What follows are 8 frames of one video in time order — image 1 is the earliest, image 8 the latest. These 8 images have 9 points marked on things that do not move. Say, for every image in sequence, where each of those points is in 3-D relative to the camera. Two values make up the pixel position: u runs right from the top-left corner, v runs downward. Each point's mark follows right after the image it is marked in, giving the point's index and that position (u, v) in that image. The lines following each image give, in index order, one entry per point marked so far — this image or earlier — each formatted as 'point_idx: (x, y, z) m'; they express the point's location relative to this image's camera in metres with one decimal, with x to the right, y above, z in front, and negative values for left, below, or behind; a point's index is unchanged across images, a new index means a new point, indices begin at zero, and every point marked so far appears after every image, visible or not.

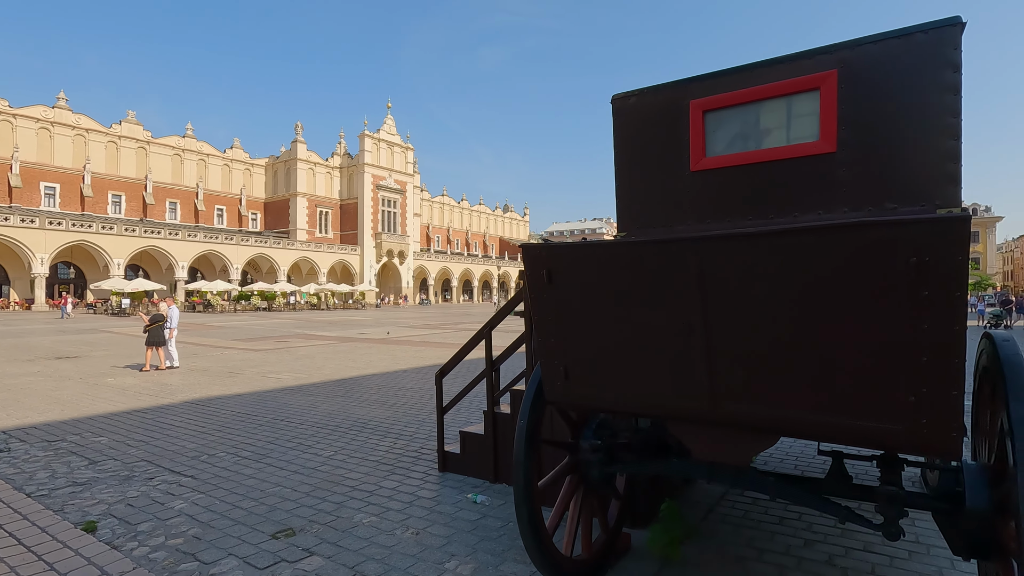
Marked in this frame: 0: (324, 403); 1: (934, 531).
0: (-2.9, -1.8, +8.4) m
1: (+2.7, -1.6, +3.5) m
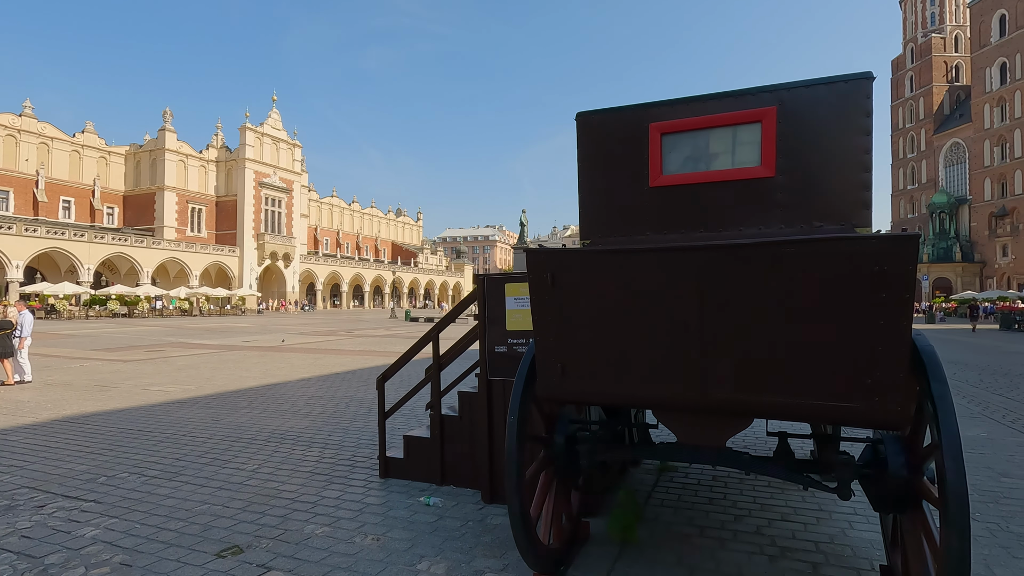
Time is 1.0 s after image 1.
0: (-4.1, -1.9, +7.8) m
1: (+2.4, -1.6, +4.1) m
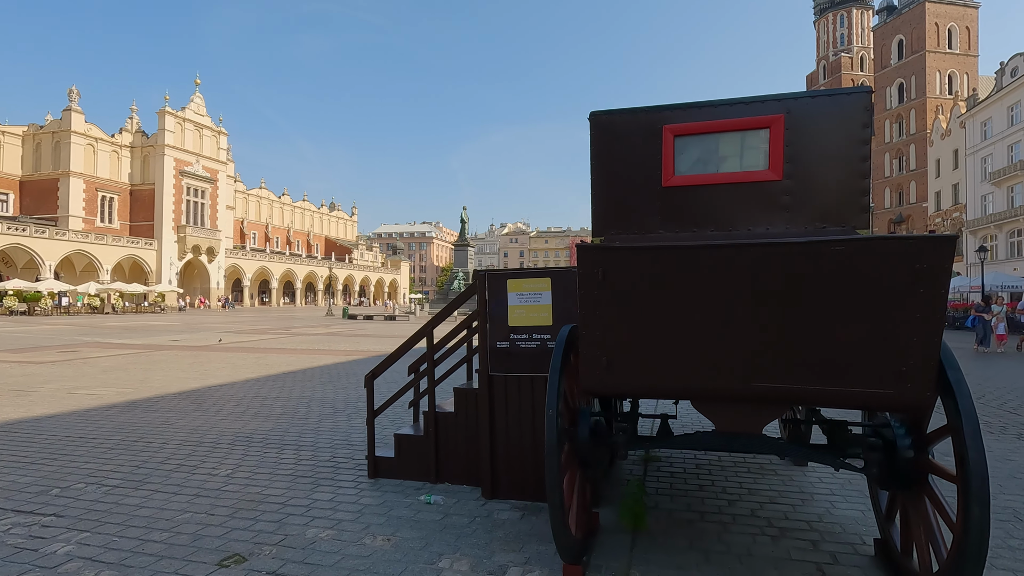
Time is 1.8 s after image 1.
0: (-4.5, -1.8, +7.3) m
1: (+2.4, -1.6, +4.4) m
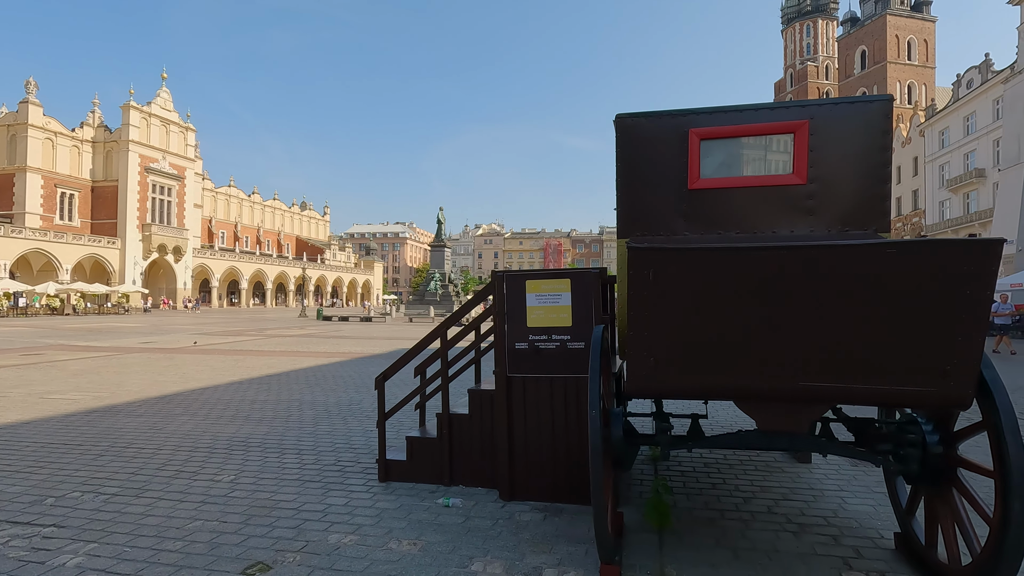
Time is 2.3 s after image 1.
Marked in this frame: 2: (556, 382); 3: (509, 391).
0: (-4.5, -1.8, +7.0) m
1: (+2.6, -1.6, +4.5) m
2: (+0.3, -0.7, +4.1) m
3: (0.0, -0.8, +4.2) m
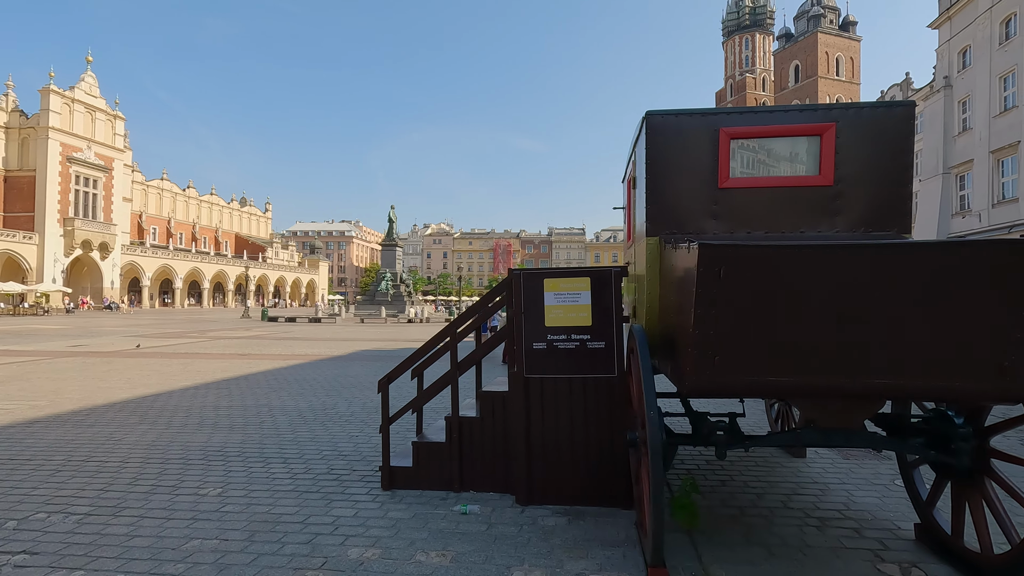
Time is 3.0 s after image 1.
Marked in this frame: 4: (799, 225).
0: (-4.6, -1.8, +6.5) m
1: (+2.6, -1.6, +4.6) m
2: (+0.5, -0.7, +4.0) m
3: (+0.1, -0.8, +4.1) m
4: (+1.9, +0.4, +3.5) m
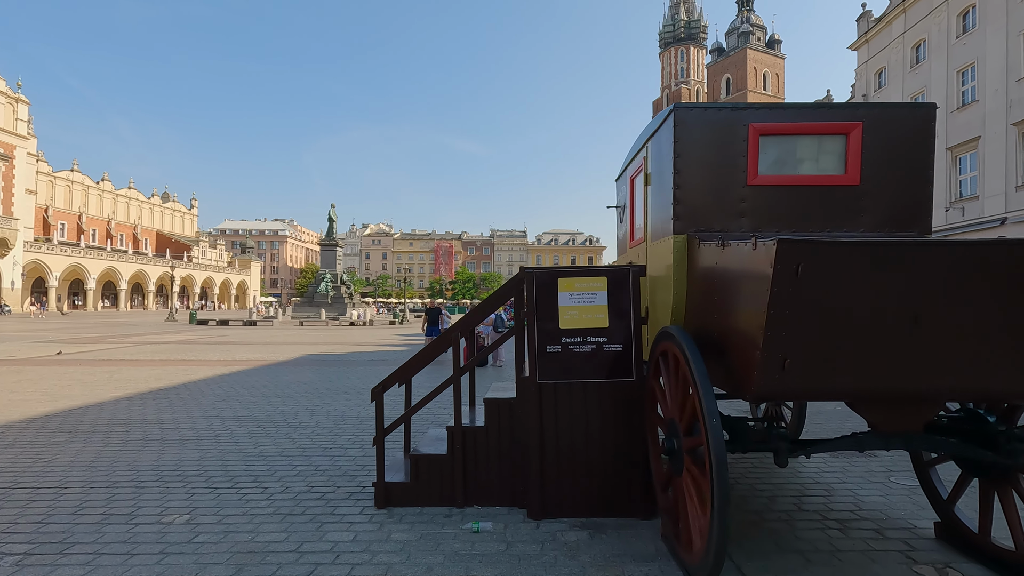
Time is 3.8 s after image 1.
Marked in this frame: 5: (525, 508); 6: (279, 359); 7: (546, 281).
0: (-4.8, -1.8, +5.7) m
1: (+2.6, -1.6, +4.7) m
2: (+0.6, -0.7, +3.8) m
3: (+0.2, -0.8, +3.9) m
4: (+2.0, +0.4, +3.4) m
5: (+0.1, -1.6, +3.9) m
6: (-6.6, -2.0, +15.2) m
7: (+0.2, +0.1, +3.9) m
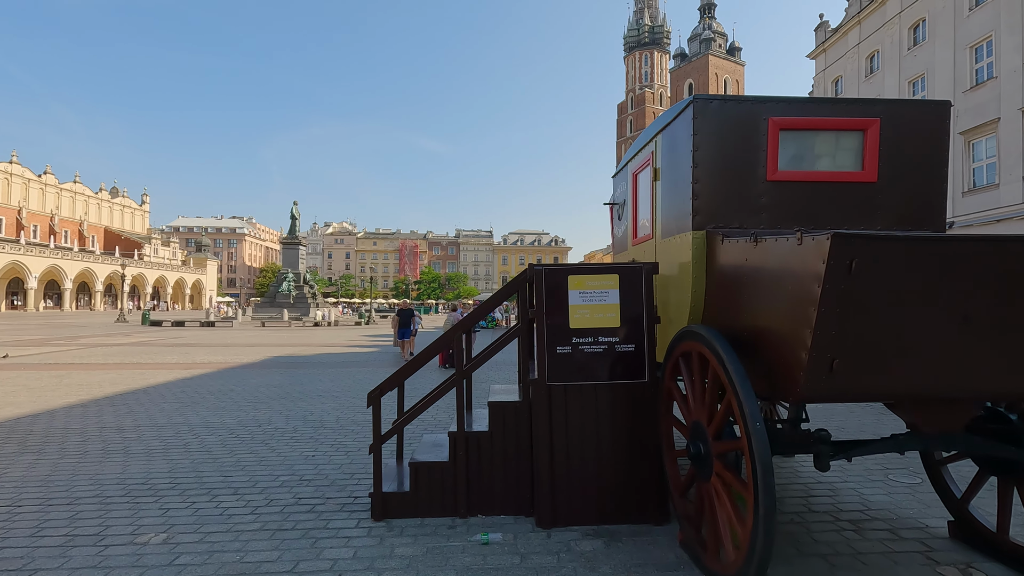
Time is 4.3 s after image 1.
0: (-4.9, -1.7, +5.2) m
1: (+2.6, -1.6, +4.7) m
2: (+0.6, -0.7, +3.7) m
3: (+0.2, -0.8, +3.7) m
4: (+2.1, +0.4, +3.4) m
5: (+0.2, -1.6, +3.8) m
6: (-7.3, -2.0, +14.5) m
7: (+0.3, +0.1, +3.7) m
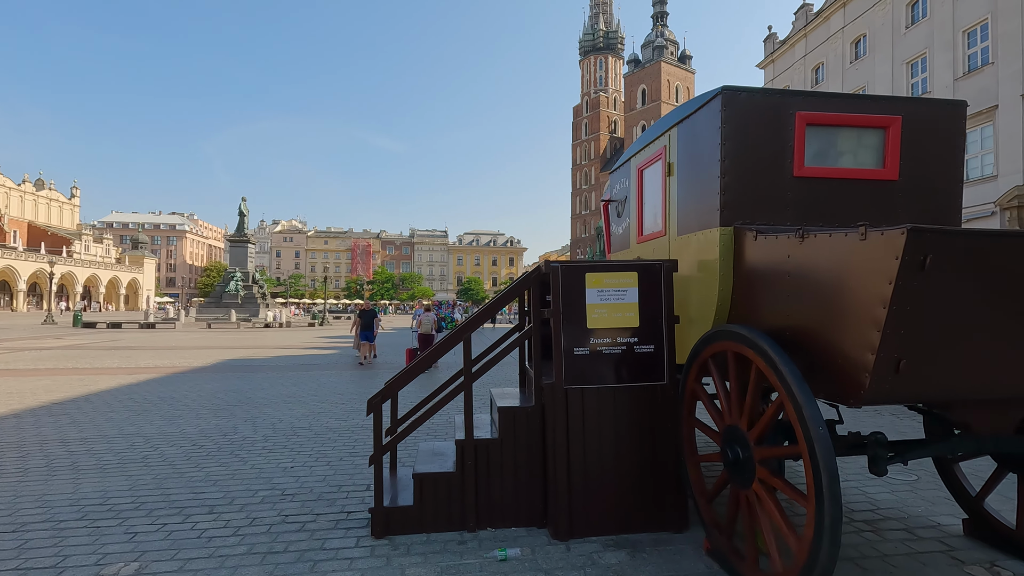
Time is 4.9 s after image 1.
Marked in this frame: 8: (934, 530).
0: (-4.9, -1.7, +4.5) m
1: (+2.6, -1.6, +4.7) m
2: (+0.7, -0.7, +3.5) m
3: (+0.3, -0.8, +3.5) m
4: (+2.2, +0.4, +3.3) m
5: (+0.2, -1.6, +3.6) m
6: (-8.1, -2.0, +13.7) m
7: (+0.4, +0.1, +3.5) m
8: (+2.7, -1.6, +3.5) m
